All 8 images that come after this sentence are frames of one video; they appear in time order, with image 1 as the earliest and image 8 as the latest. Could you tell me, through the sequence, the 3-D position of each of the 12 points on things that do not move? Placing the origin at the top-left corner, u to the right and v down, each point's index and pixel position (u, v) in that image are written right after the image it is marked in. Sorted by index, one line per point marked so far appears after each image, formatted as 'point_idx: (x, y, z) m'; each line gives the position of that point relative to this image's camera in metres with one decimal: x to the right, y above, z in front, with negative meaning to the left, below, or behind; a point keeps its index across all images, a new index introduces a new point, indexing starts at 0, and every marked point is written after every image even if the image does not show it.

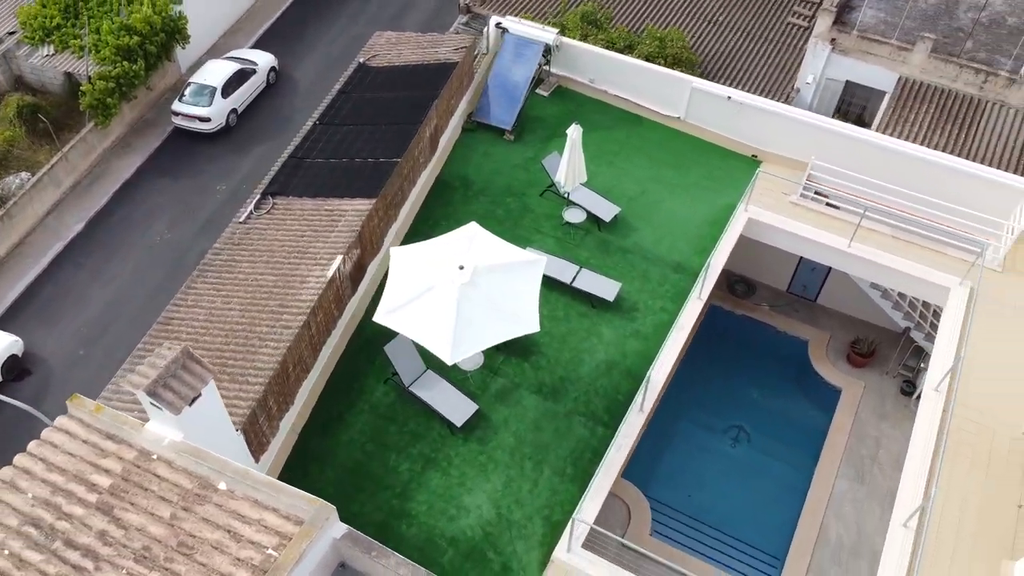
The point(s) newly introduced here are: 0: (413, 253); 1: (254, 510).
0: (-1.5, +0.4, +12.6) m
1: (-2.8, -2.4, +9.0) m
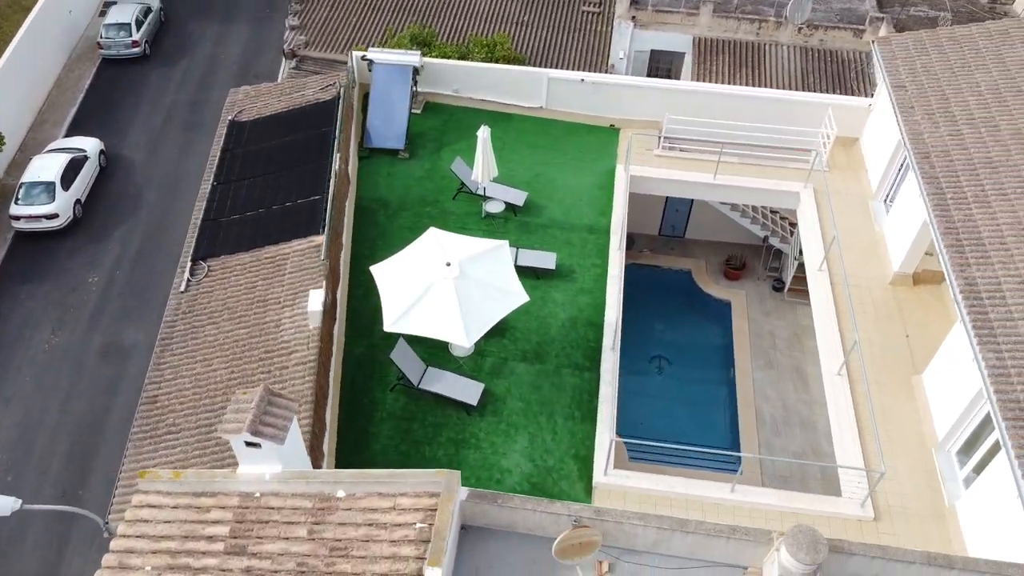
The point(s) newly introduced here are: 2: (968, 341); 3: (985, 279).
0: (-1.9, +0.3, +13.9) m
1: (-1.5, -2.6, +10.1) m
2: (+7.2, -0.8, +12.8) m
3: (+7.5, +0.1, +12.9) m
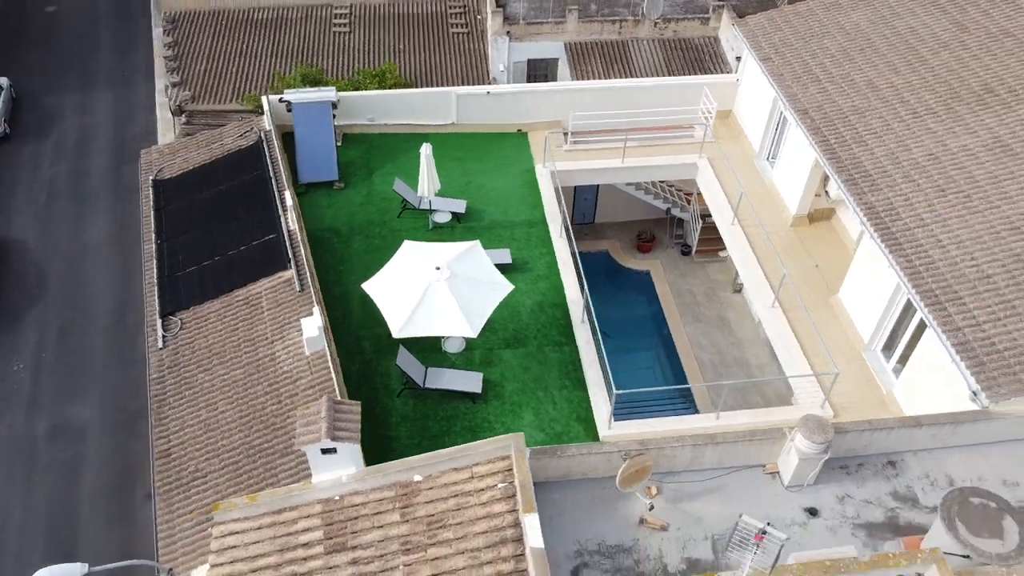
0: (-2.2, +0.1, +15.0) m
1: (-0.7, -2.5, +11.2) m
2: (+7.0, +0.7, +15.5) m
3: (+7.0, +1.6, +15.7) m
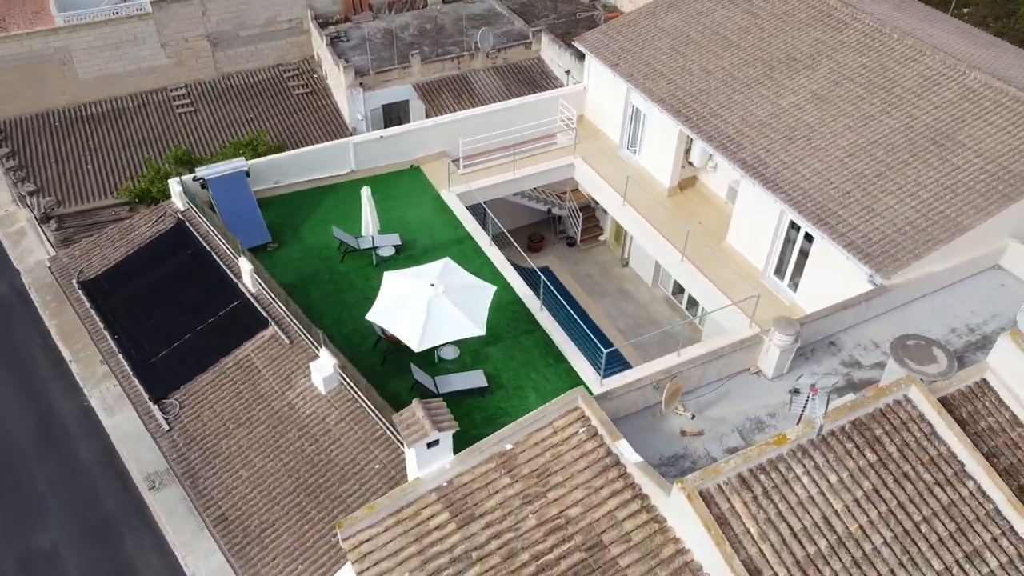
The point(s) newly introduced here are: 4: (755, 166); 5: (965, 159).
0: (-2.4, -0.4, +16.6) m
1: (+0.6, -2.3, +13.3) m
2: (+5.9, +2.2, +19.5) m
3: (+5.7, +3.1, +19.7) m
4: (+5.8, +2.9, +19.4) m
5: (+9.9, +2.8, +18.0) m
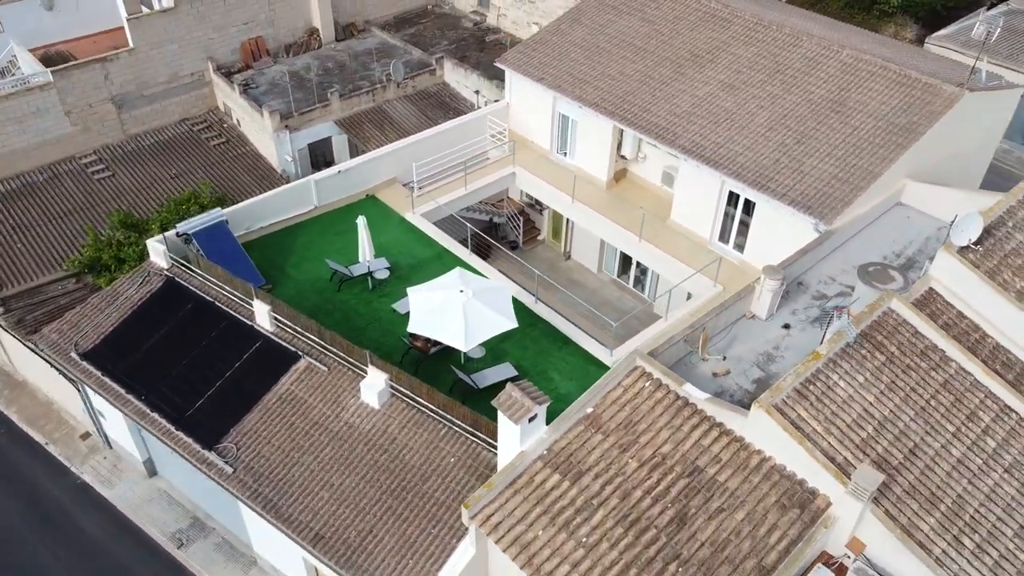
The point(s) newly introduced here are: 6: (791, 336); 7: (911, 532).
0: (-1.8, -0.7, +18.1) m
1: (+2.0, -1.9, +15.5) m
2: (+5.3, +3.1, +22.6) m
3: (+4.8, +4.0, +22.7) m
4: (+5.0, +3.8, +22.5) m
5: (+9.3, +4.5, +21.9) m
6: (+6.1, -1.0, +18.0) m
7: (+6.4, -3.9, +13.1) m
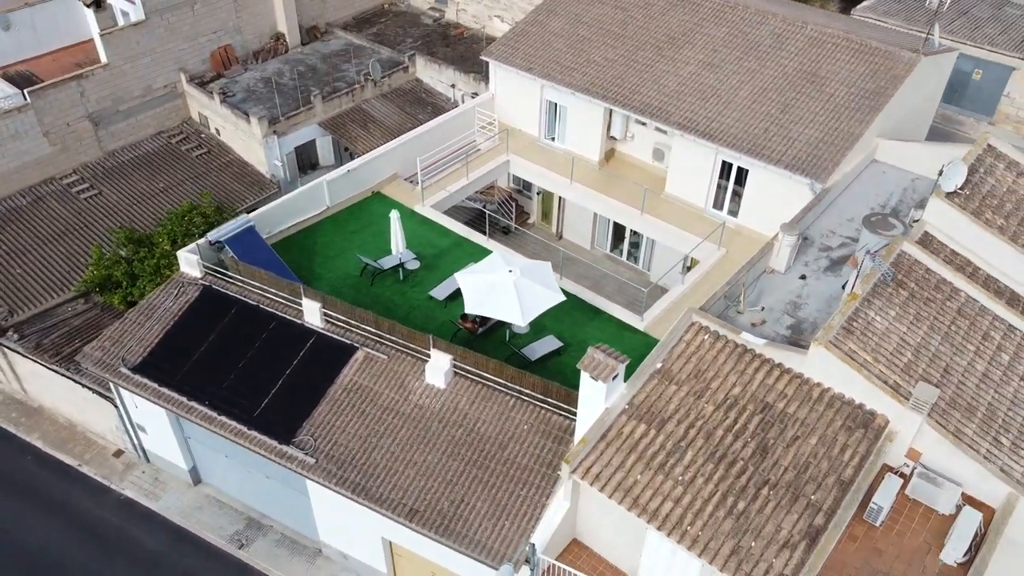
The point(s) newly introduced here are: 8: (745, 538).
0: (-0.7, -0.3, +19.2) m
1: (+3.5, -1.2, +17.0) m
2: (+5.5, +4.2, +24.4) m
3: (+5.0, +5.0, +24.5) m
4: (+5.2, +4.8, +24.3) m
5: (+9.5, +5.9, +24.1) m
6: (+7.2, +0.1, +20.0) m
7: (+8.3, -2.7, +15.2) m
8: (+4.1, -4.4, +14.4) m
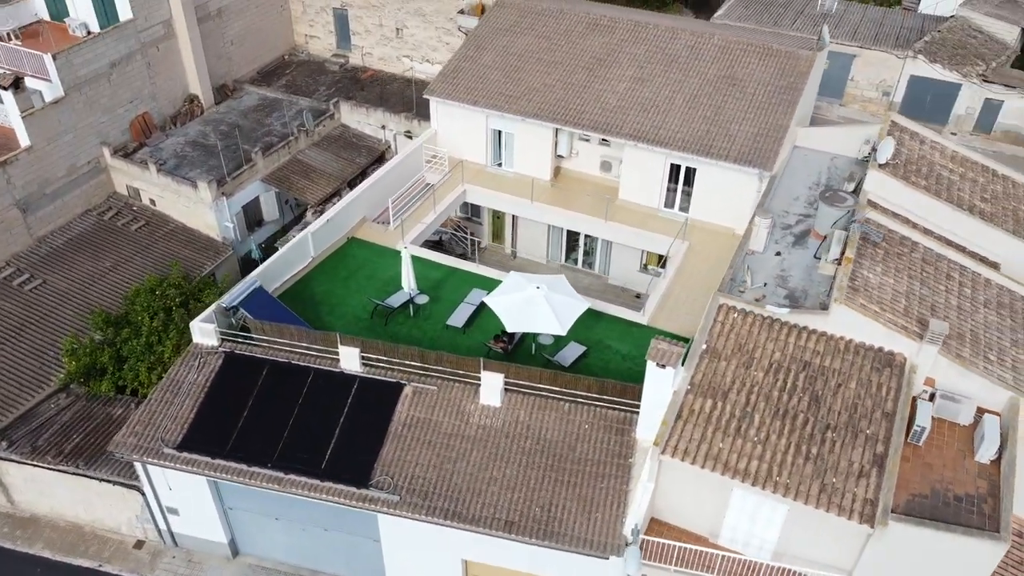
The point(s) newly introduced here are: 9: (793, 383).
0: (+0.2, -0.8, +20.5) m
1: (+4.8, -0.9, +19.2) m
2: (+4.5, +4.4, +26.9) m
3: (+3.8, +5.1, +26.9) m
4: (+4.1, +5.0, +26.7) m
5: (+8.1, +6.7, +27.4) m
6: (+7.6, +0.8, +22.8) m
7: (+10.0, -1.6, +18.3) m
8: (+6.4, -3.8, +16.7) m
9: (+6.2, -2.1, +18.1) m
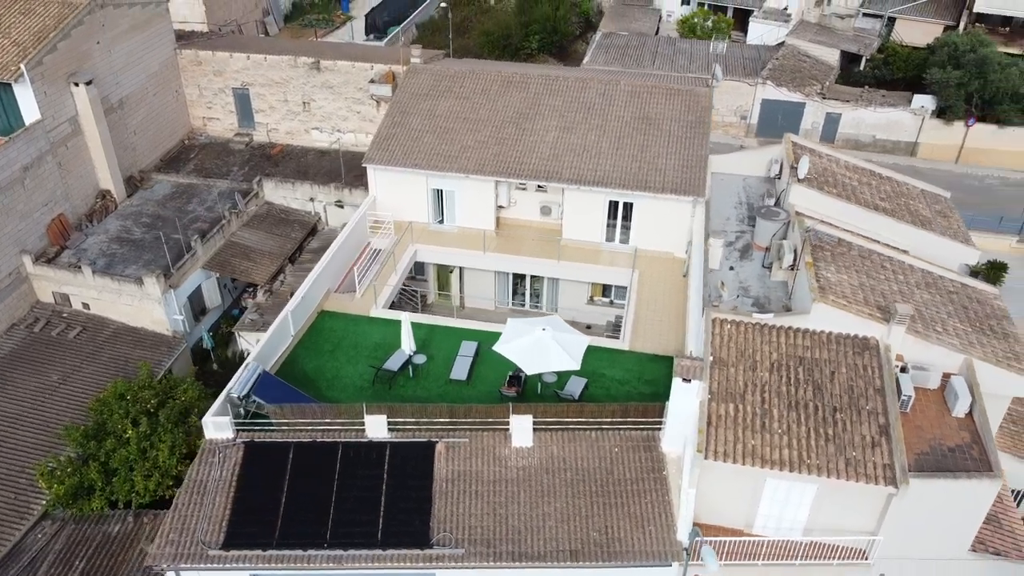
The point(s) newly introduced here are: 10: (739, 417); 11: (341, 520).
0: (+0.6, -1.9, +21.7) m
1: (+5.3, -1.3, +21.4) m
2: (+2.8, +3.3, +29.0) m
3: (+2.0, +4.0, +29.0) m
4: (+2.3, +3.8, +28.8) m
5: (+5.8, +6.0, +30.4) m
6: (+7.1, +0.5, +25.6) m
7: (+10.6, -1.2, +21.5) m
8: (+7.8, -3.8, +19.1) m
9: (+7.0, -2.2, +20.5) m
10: (+5.5, -3.1, +19.8) m
11: (-4.1, -5.6, +19.7) m
